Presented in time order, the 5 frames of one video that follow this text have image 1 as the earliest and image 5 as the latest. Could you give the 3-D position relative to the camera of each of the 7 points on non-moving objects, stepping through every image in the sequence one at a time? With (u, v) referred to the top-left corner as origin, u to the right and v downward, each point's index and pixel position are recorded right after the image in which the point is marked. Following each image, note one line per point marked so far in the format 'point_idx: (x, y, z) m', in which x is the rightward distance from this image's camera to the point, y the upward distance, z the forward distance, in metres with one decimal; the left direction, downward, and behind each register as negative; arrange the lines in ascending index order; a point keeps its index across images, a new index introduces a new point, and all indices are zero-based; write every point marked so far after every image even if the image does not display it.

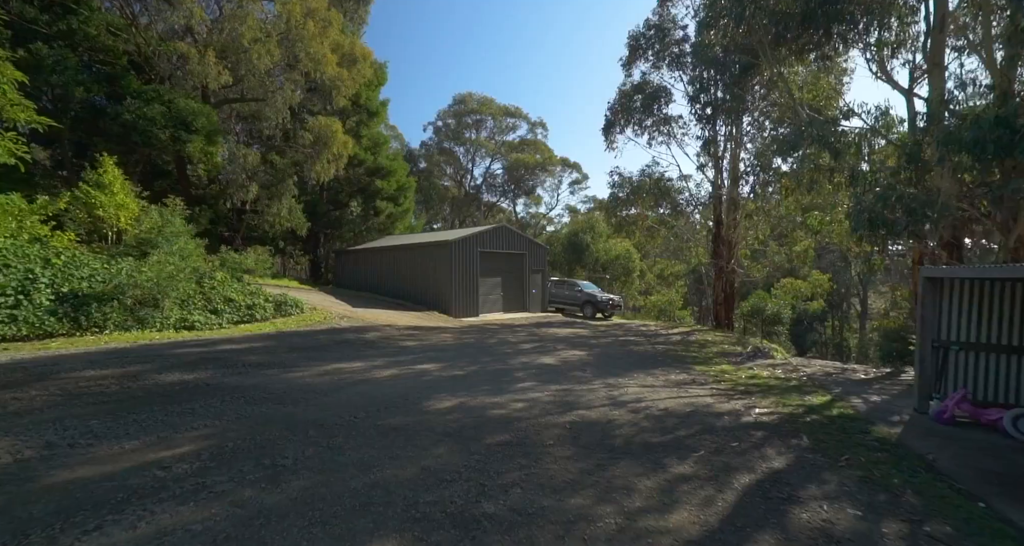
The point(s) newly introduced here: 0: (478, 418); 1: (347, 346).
0: (-0.4, -1.6, +5.0) m
1: (-3.7, -1.7, +10.1) m
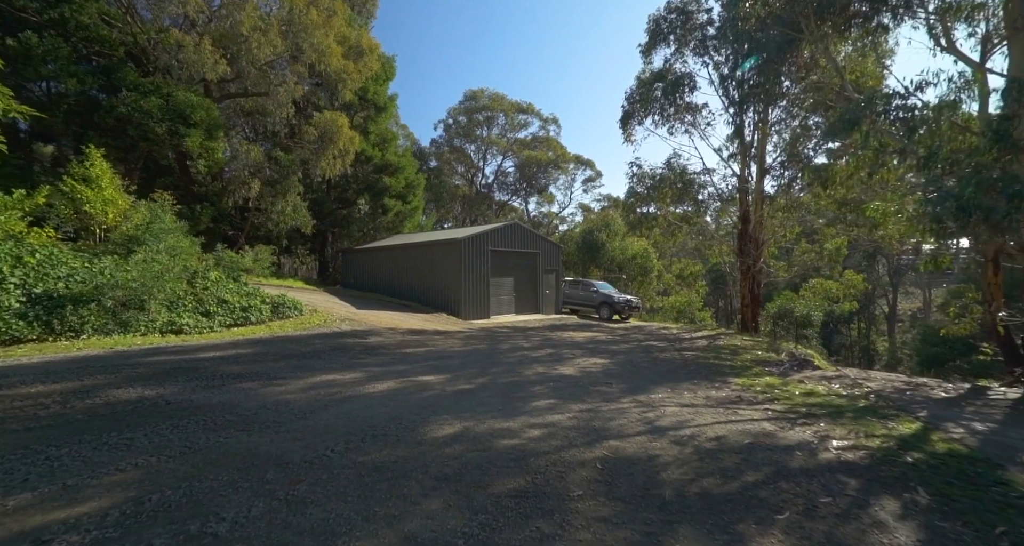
0: (-0.2, -1.6, +4.0) m
1: (-3.4, -1.6, +9.2) m
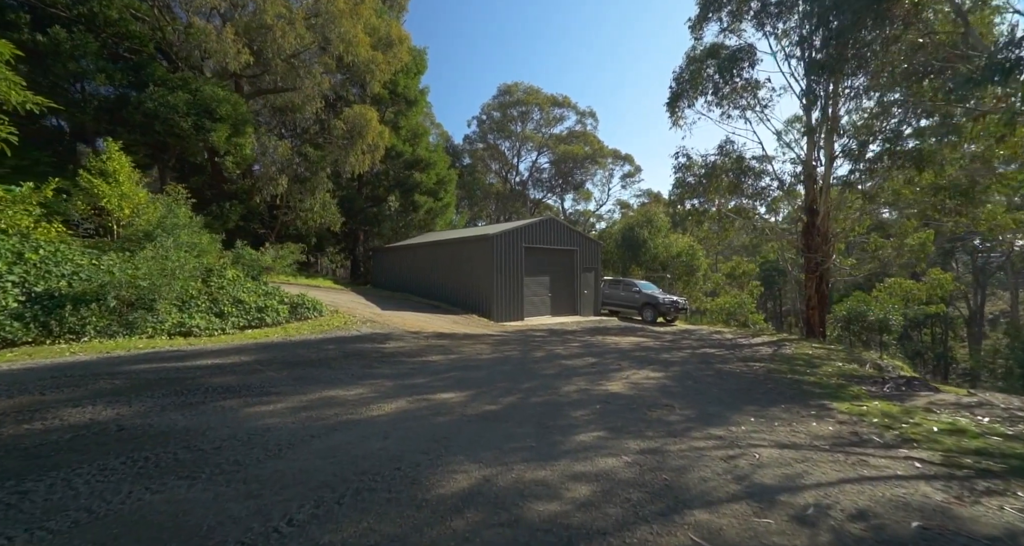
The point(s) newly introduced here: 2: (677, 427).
0: (0.0, -1.5, +2.7) m
1: (-2.8, -1.6, +8.2) m
2: (+1.8, -1.6, +4.8) m
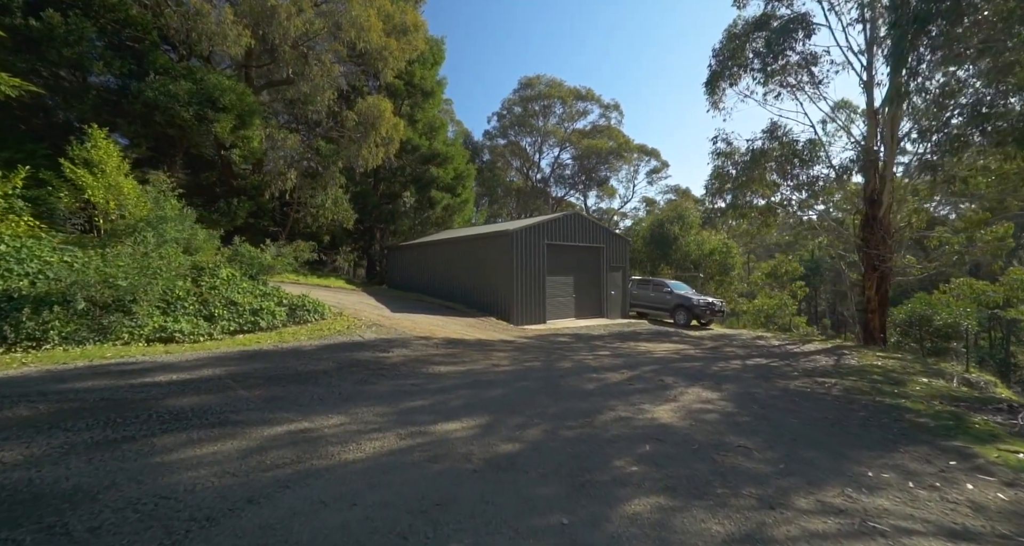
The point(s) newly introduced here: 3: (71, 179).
0: (+0.1, -1.5, +1.4) m
1: (-2.5, -1.6, +6.9) m
2: (+1.9, -1.6, +3.4) m
3: (-9.8, +2.1, +10.1) m
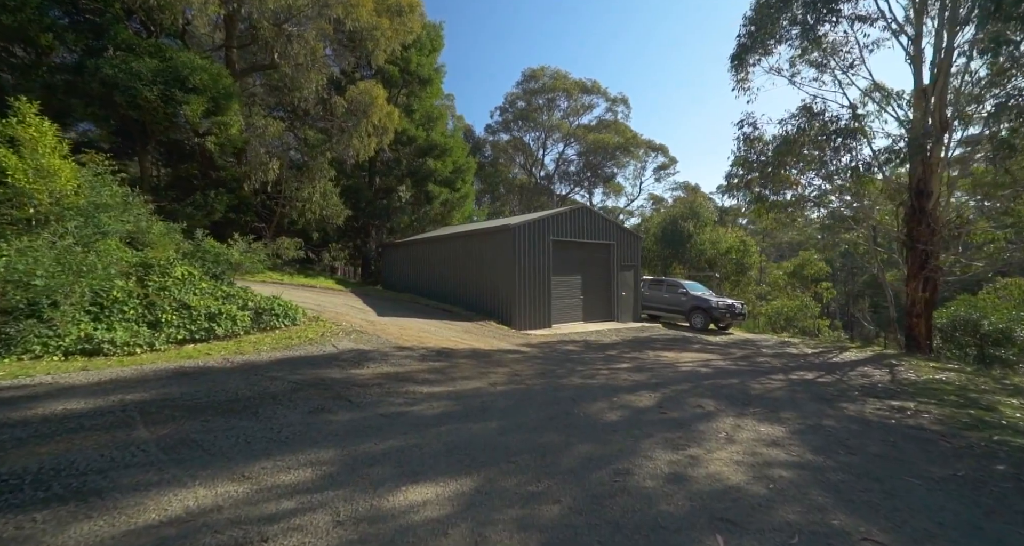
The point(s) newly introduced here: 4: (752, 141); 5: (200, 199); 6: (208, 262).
0: (0.0, -1.5, -0.2) m
1: (-2.5, -1.5, +5.4) m
2: (+1.9, -1.6, +1.8) m
3: (-9.8, +2.1, +8.6) m
4: (+8.1, +4.5, +15.2) m
5: (-11.5, +2.7, +16.7) m
6: (-6.8, +0.2, +10.1) m
